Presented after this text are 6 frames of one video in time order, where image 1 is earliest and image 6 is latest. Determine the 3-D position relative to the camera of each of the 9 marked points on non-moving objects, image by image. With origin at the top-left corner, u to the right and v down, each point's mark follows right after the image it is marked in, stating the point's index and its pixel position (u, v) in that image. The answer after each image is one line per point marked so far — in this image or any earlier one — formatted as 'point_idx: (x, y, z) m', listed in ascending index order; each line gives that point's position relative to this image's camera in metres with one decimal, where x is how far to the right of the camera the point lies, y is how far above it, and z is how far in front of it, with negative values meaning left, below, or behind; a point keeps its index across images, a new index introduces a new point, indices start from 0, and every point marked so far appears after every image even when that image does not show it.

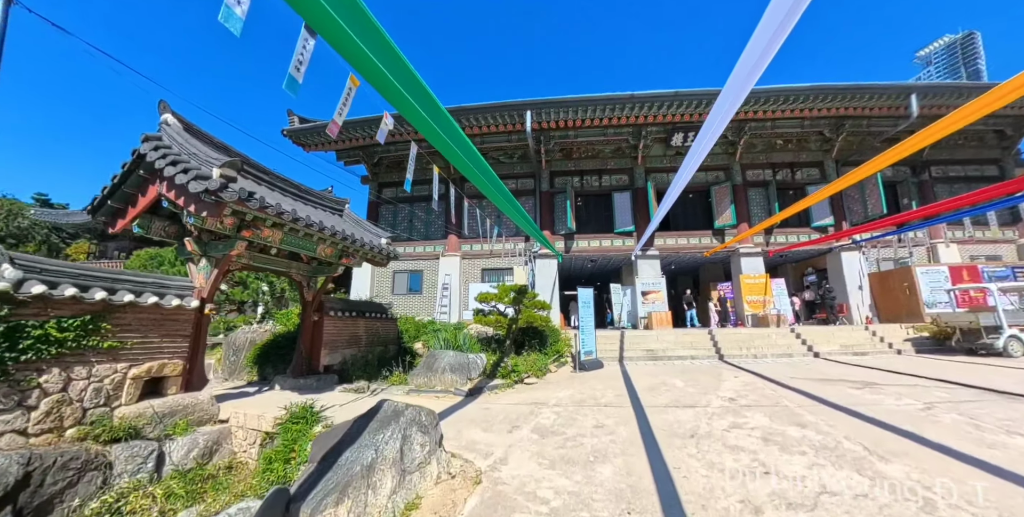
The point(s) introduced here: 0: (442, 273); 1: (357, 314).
0: (-2.7, -0.6, +15.3) m
1: (-3.4, -1.3, +8.6) m
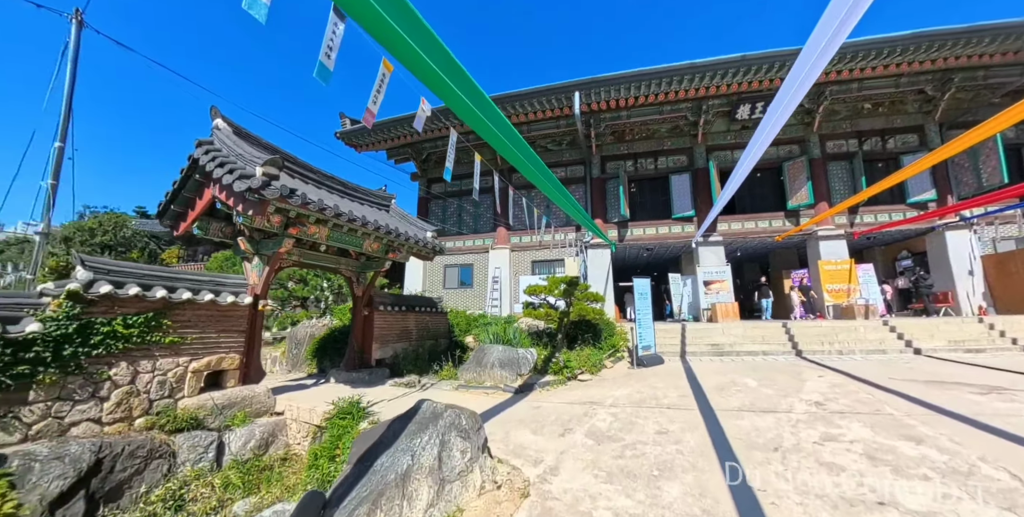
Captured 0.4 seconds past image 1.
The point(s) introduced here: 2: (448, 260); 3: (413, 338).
0: (-0.8, -0.3, +15.2) m
1: (-2.3, -1.1, +8.6) m
2: (-2.7, -0.1, +16.4) m
3: (-2.2, -1.8, +8.8) m
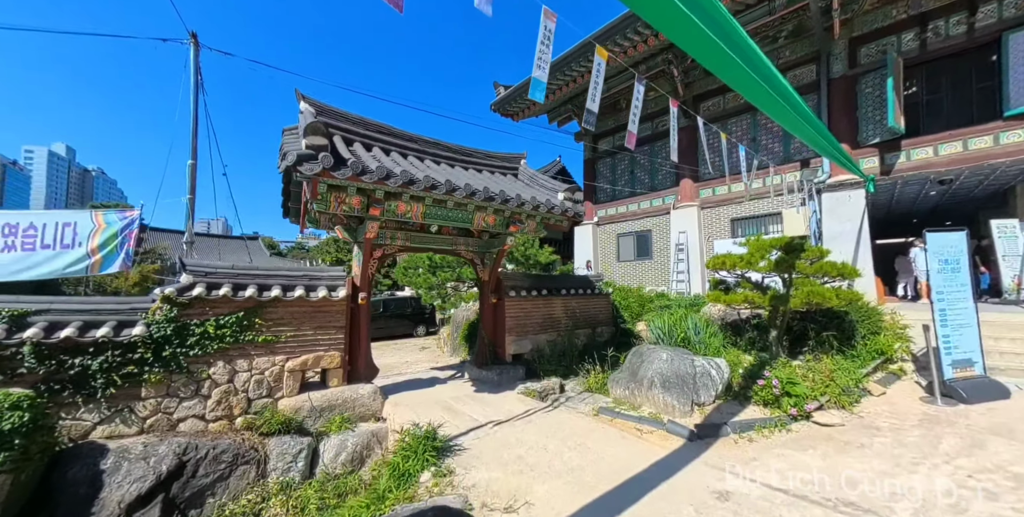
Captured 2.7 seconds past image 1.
0: (+5.0, +0.8, +12.1) m
1: (+0.7, -0.6, +7.1) m
2: (+3.9, +1.1, +14.1) m
3: (+0.9, -1.3, +7.2) m
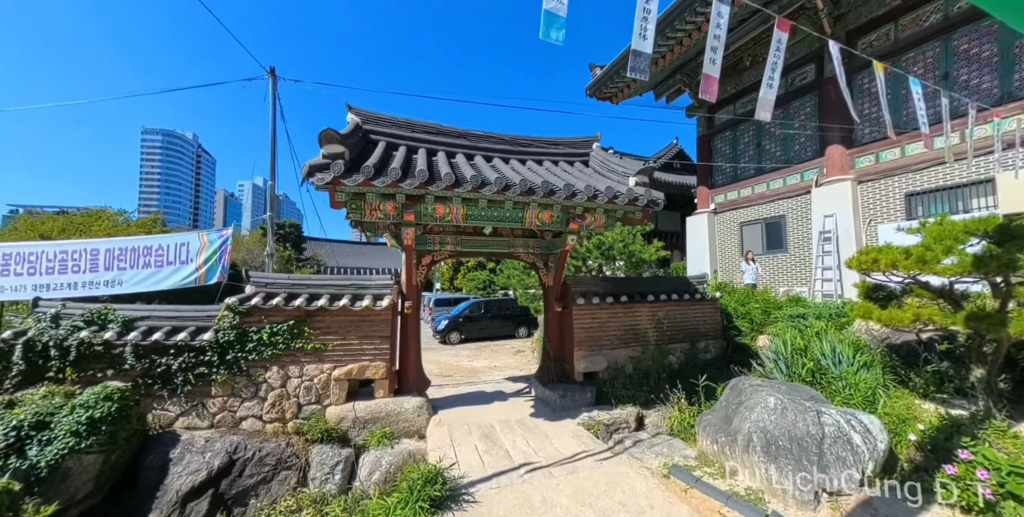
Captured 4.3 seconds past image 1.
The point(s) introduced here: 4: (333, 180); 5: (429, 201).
0: (+7.3, +1.0, +9.4) m
1: (+1.8, -0.6, +5.9) m
2: (+6.8, +1.3, +11.7) m
3: (+2.1, -1.3, +5.9) m
4: (-1.8, +0.8, +3.8) m
5: (-0.9, +0.7, +4.5) m
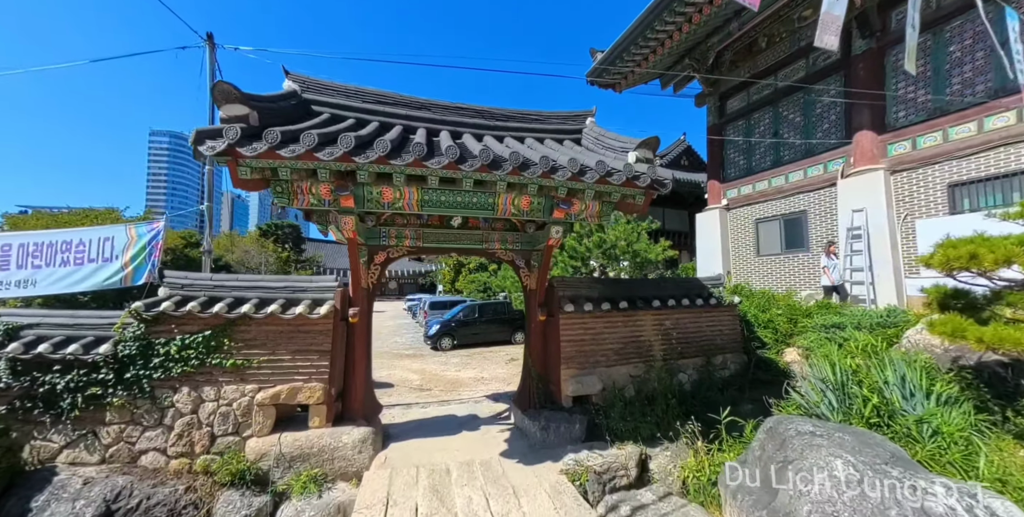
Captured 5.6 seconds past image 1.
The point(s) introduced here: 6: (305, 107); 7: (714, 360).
0: (+7.1, +1.0, +8.3) m
1: (+1.5, -0.6, +4.9) m
2: (+6.7, +1.2, +10.6) m
3: (+1.8, -1.2, +4.9) m
4: (-2.1, +0.8, +2.9) m
5: (-1.3, +0.7, +3.5) m
6: (-2.2, +1.6, +4.1) m
7: (+2.8, -1.3, +5.4) m
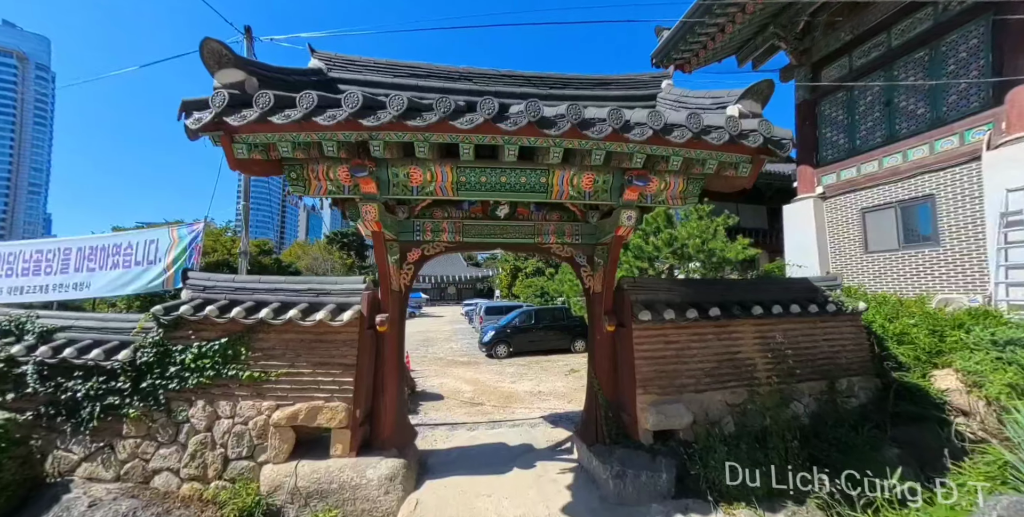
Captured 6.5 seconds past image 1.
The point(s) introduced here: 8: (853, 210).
0: (+8.1, +1.1, +6.5) m
1: (+2.1, -0.5, +3.8) m
2: (+8.0, +1.3, +8.7) m
3: (+2.4, -1.2, +3.8) m
4: (-1.8, +0.8, +2.4) m
5: (-0.9, +0.7, +2.8) m
6: (-1.7, +1.6, +3.6) m
7: (+3.4, -1.3, +4.1) m
8: (+8.0, +1.1, +9.1) m
